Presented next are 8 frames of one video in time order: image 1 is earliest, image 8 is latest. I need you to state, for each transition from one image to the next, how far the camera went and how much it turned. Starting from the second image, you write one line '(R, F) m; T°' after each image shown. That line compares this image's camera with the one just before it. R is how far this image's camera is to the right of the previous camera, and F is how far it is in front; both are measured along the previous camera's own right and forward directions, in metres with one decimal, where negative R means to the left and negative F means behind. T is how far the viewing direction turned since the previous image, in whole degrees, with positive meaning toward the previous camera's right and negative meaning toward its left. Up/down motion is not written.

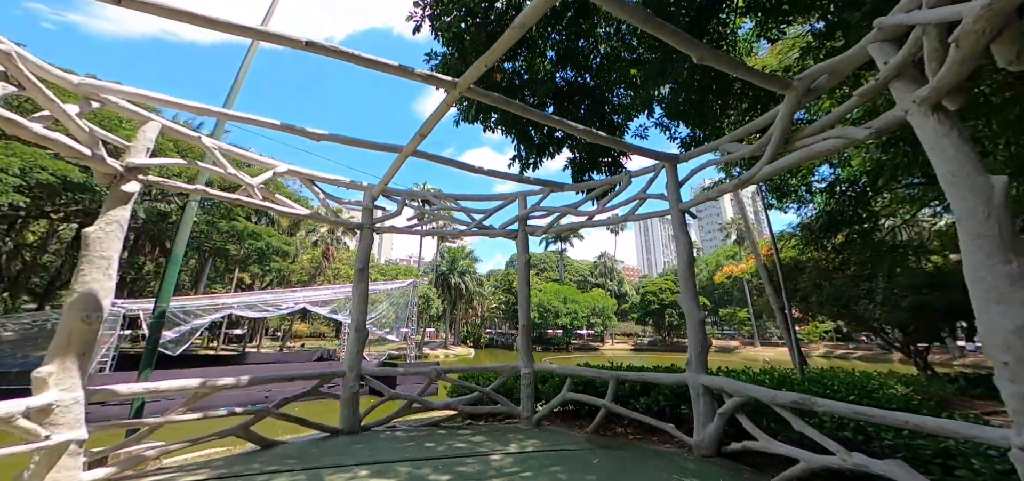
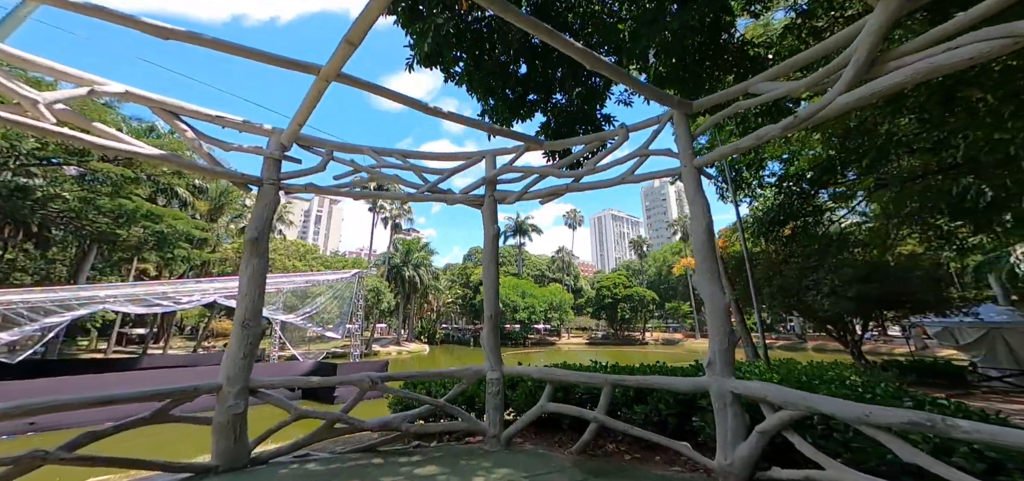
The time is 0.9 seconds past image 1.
(0.0, +0.7) m; +6°
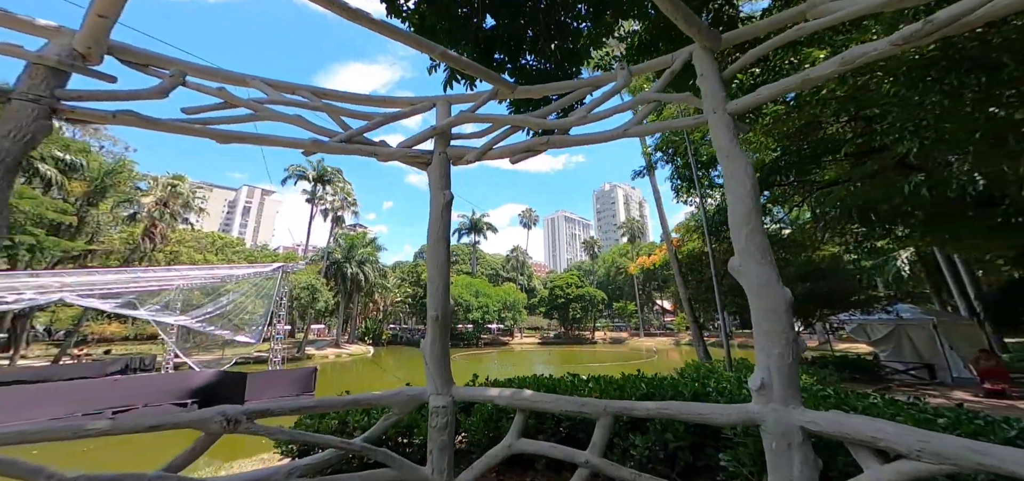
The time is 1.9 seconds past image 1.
(0.0, +0.7) m; +7°
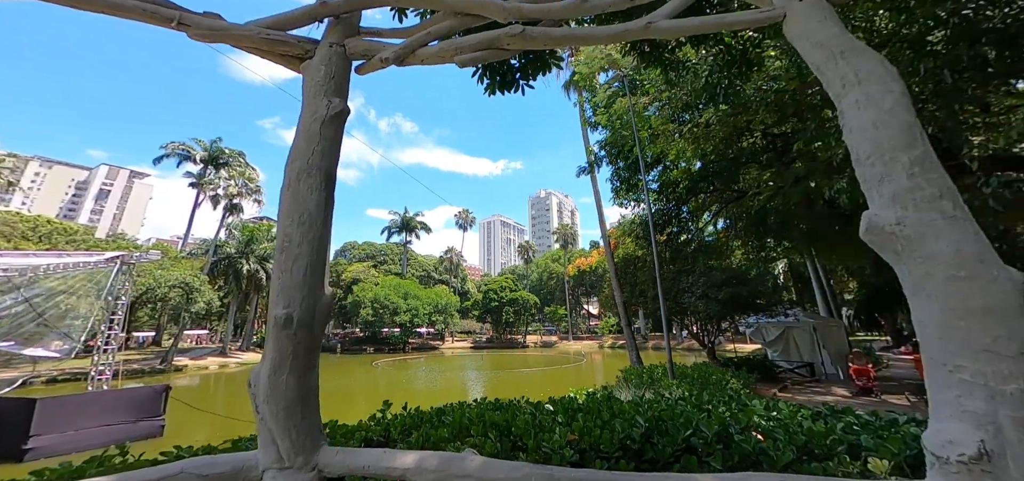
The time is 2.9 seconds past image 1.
(0.0, +0.7) m; +9°
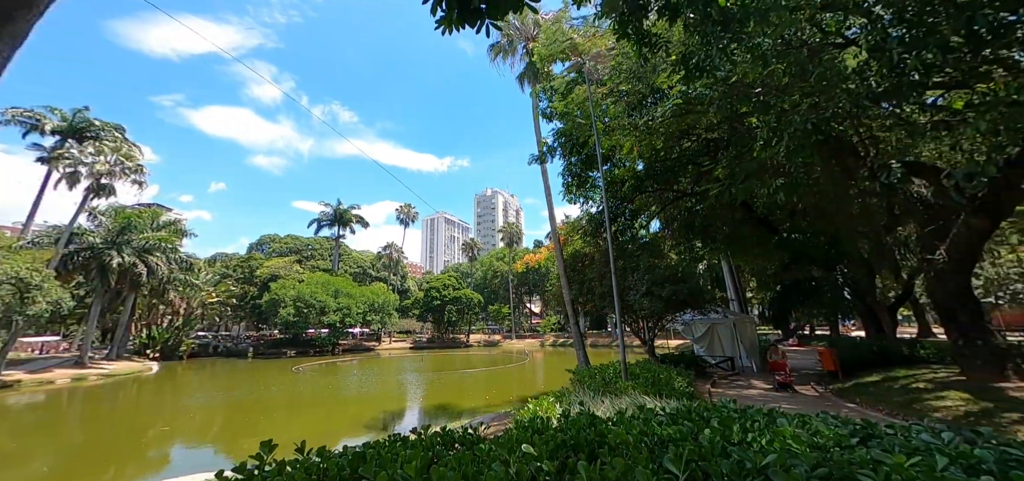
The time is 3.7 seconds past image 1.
(-0.1, +0.6) m; +8°
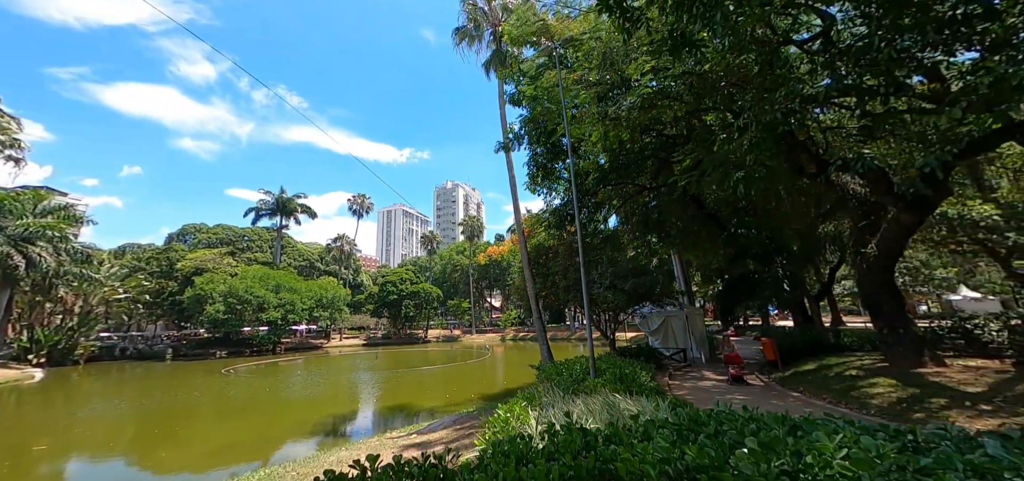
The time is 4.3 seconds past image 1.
(-0.1, +0.4) m; +6°
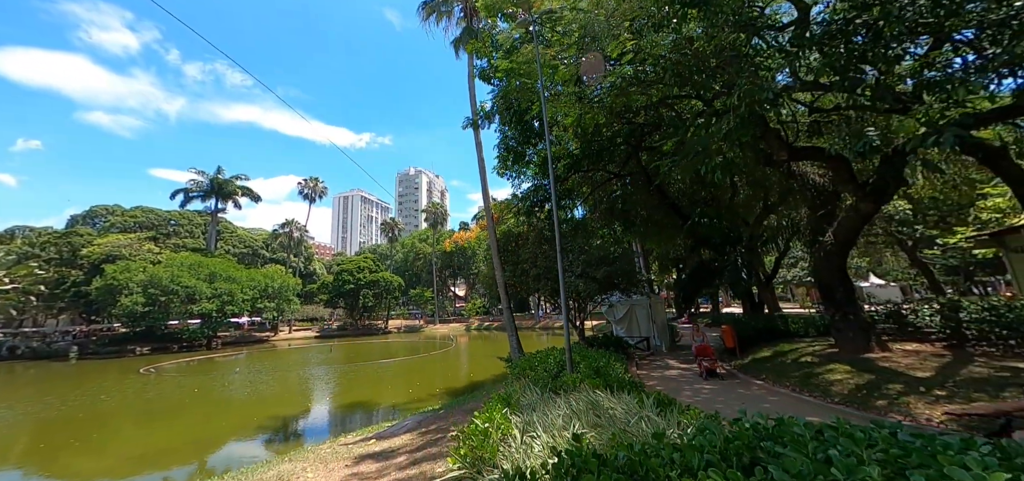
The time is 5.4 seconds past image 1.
(-0.1, +0.5) m; +5°
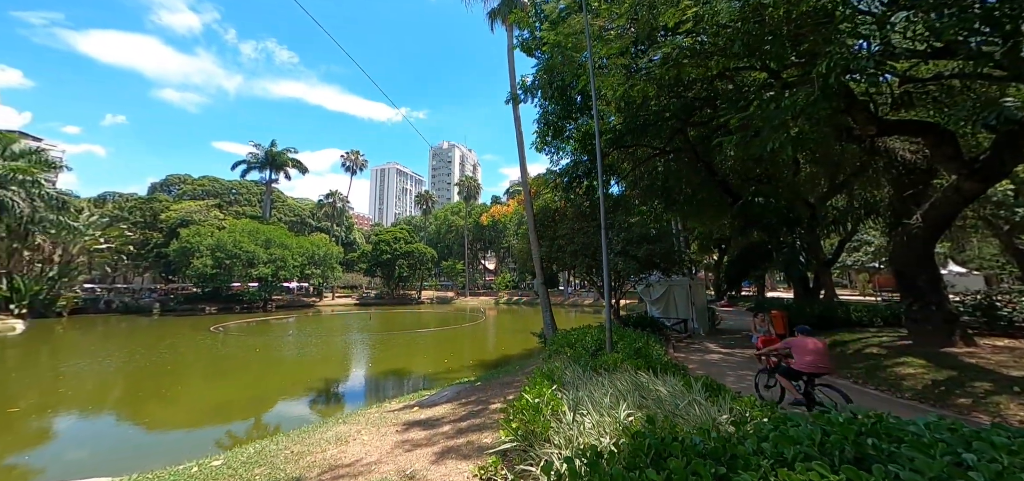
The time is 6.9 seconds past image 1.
(-0.3, +0.1) m; -5°
